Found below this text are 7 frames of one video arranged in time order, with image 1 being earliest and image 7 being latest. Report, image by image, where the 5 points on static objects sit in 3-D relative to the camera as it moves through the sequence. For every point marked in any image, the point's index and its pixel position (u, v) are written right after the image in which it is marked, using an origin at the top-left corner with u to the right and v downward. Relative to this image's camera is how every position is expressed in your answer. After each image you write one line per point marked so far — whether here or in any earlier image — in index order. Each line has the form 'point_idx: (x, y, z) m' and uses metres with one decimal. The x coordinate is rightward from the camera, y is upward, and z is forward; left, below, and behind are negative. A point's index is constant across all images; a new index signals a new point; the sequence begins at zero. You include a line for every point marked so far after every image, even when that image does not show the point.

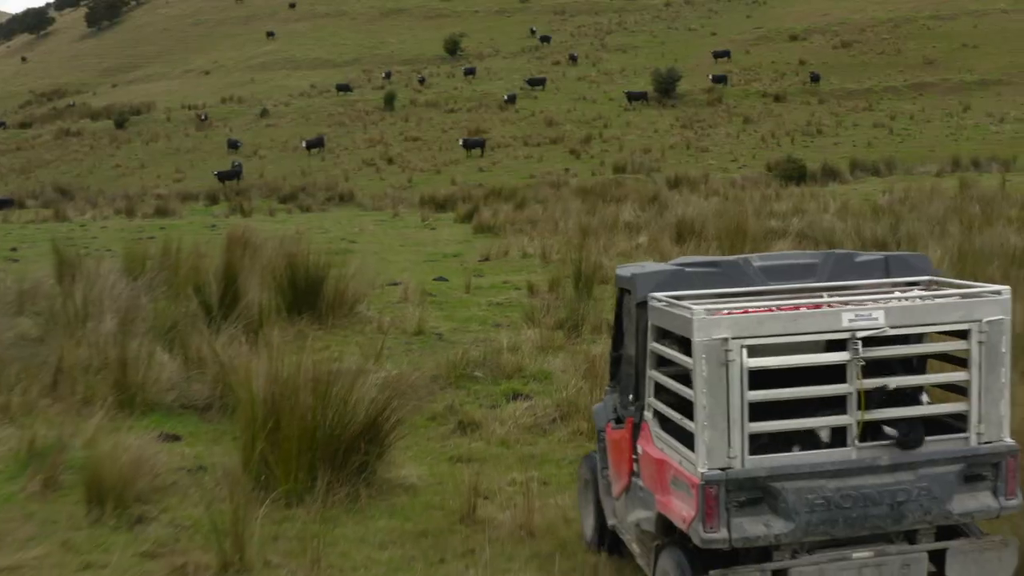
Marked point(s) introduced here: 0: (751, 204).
0: (+2.1, +0.7, +16.9) m
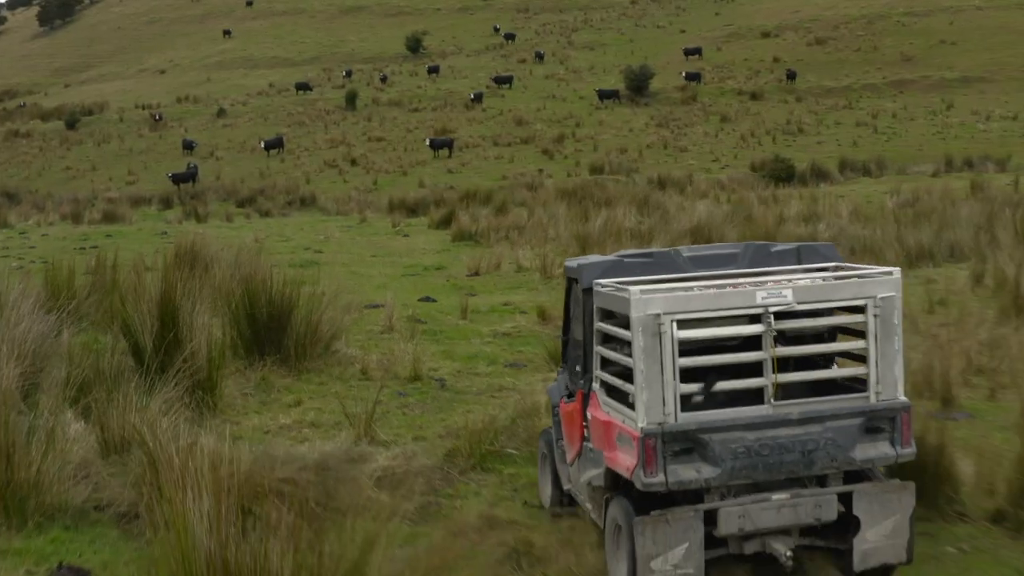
0: (+1.9, +0.6, +15.5) m
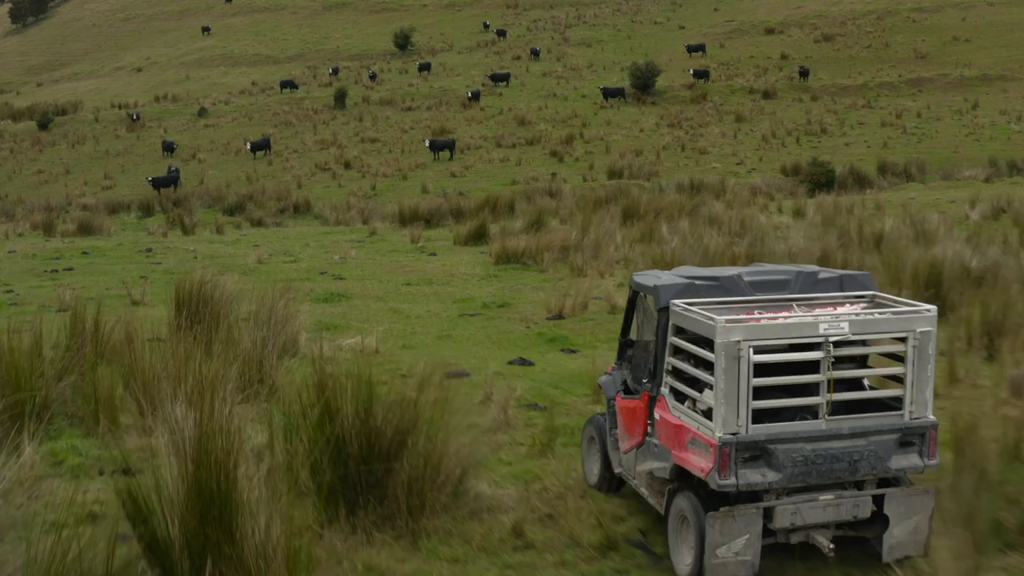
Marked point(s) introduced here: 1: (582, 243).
0: (+2.2, +0.5, +13.4) m
1: (+0.4, +0.3, +11.8) m
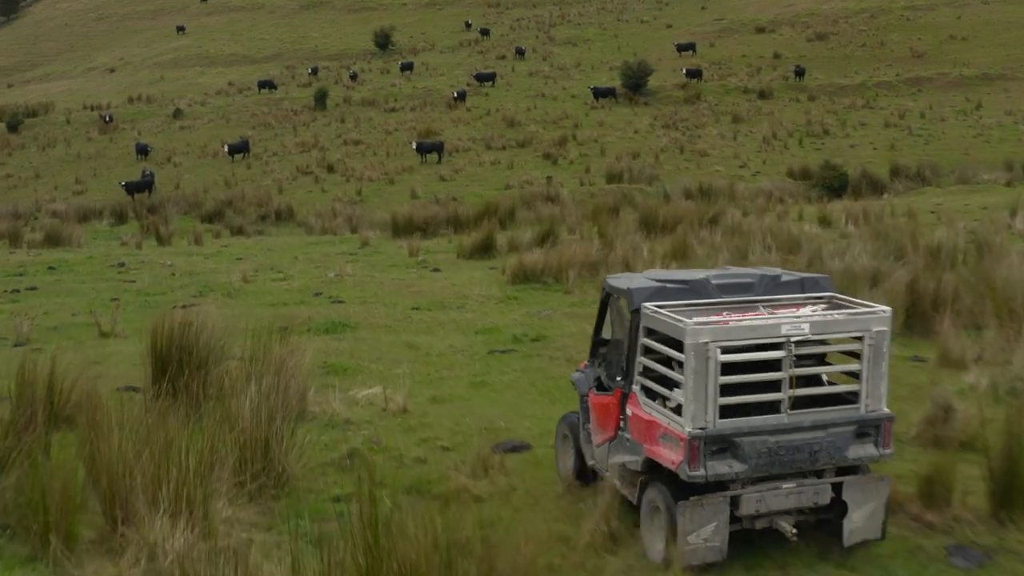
0: (+2.3, +0.4, +12.2) m
1: (+0.5, +0.2, +10.6) m
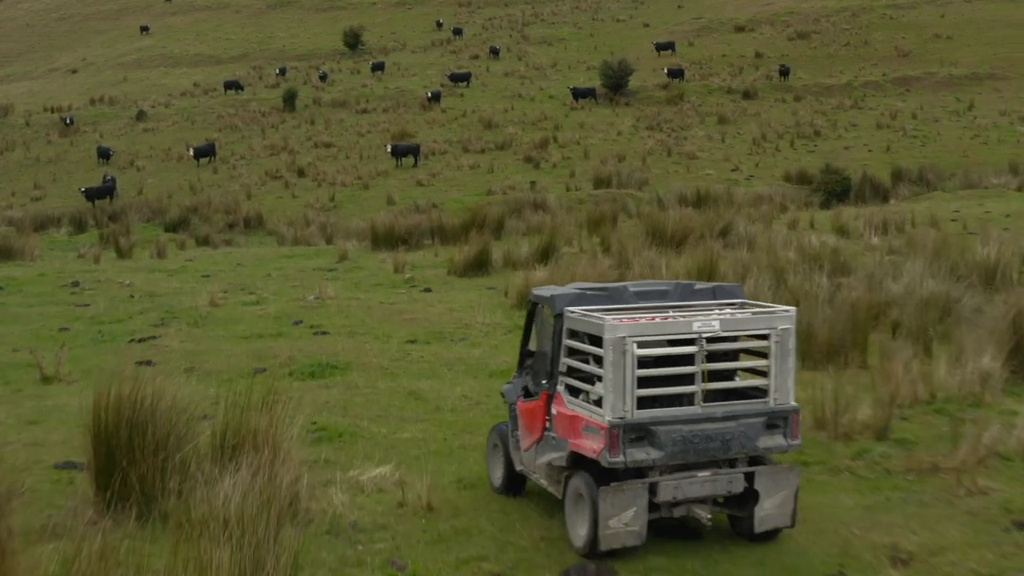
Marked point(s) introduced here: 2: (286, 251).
0: (+2.3, +0.2, +11.1) m
1: (+0.5, +0.1, +9.4) m
2: (-1.8, +0.3, +15.2) m
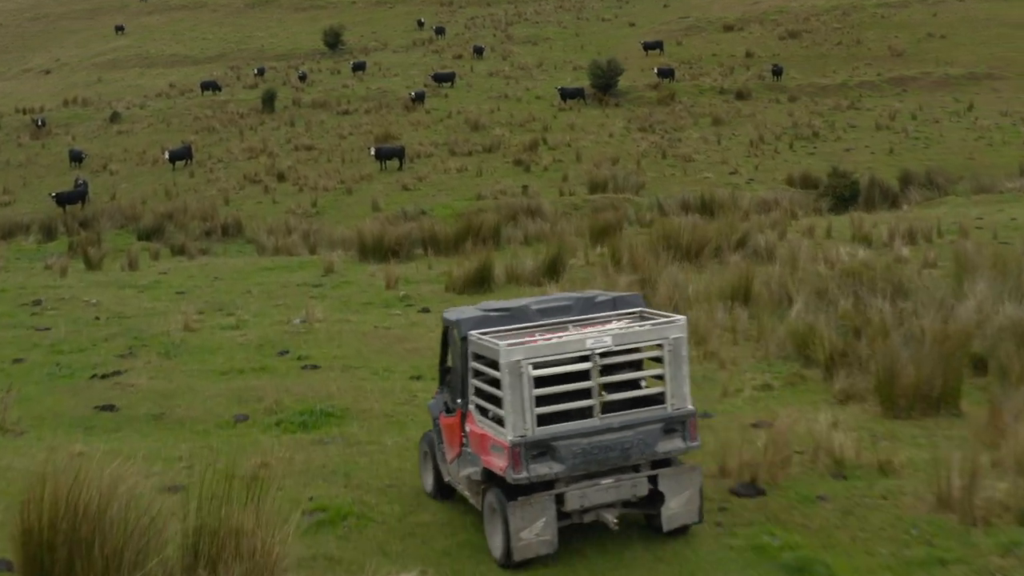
0: (+2.3, +0.2, +10.1) m
1: (+0.6, 0.0, +8.4) m
2: (-1.8, +0.2, +14.2) m
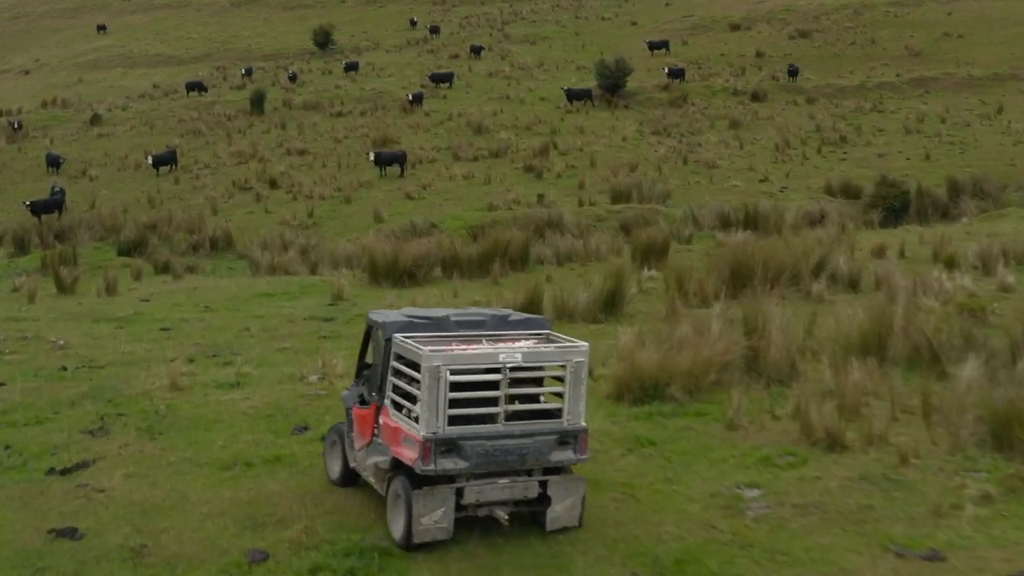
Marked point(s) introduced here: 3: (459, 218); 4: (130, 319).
0: (+2.5, 0.0, +8.4) m
1: (+0.8, -0.2, +6.7) m
2: (-1.6, 0.0, +12.5) m
3: (-0.4, +0.6, +17.1) m
4: (-1.9, -0.2, +9.5) m
